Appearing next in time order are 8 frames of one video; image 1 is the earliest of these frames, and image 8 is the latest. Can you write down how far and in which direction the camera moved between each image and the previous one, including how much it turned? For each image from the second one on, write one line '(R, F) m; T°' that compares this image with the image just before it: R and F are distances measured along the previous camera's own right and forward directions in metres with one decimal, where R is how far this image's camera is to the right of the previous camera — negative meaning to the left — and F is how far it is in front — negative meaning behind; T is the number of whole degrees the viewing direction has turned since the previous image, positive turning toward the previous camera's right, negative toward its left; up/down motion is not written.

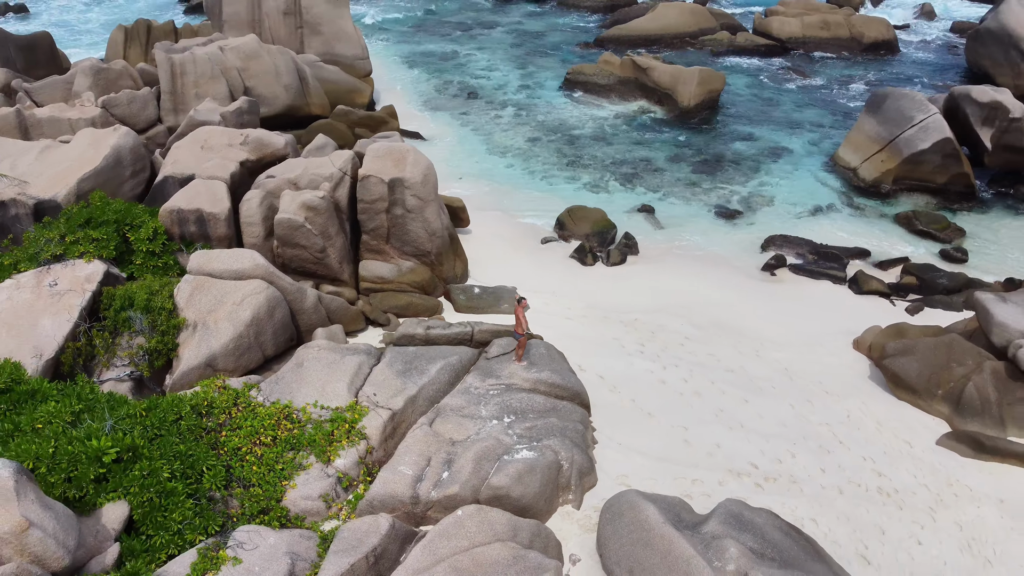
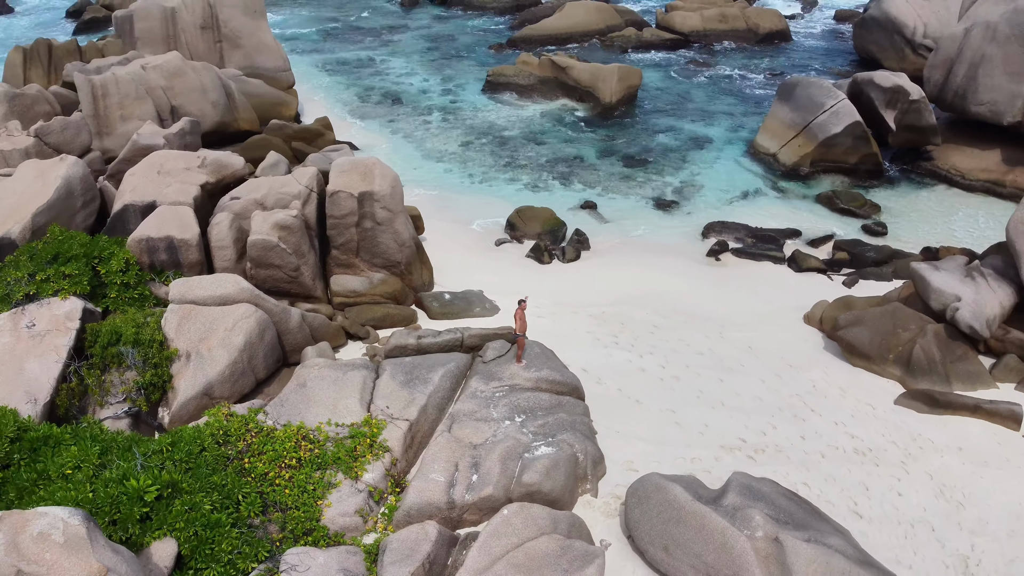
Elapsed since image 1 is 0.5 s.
(-1.0, -0.2) m; +7°
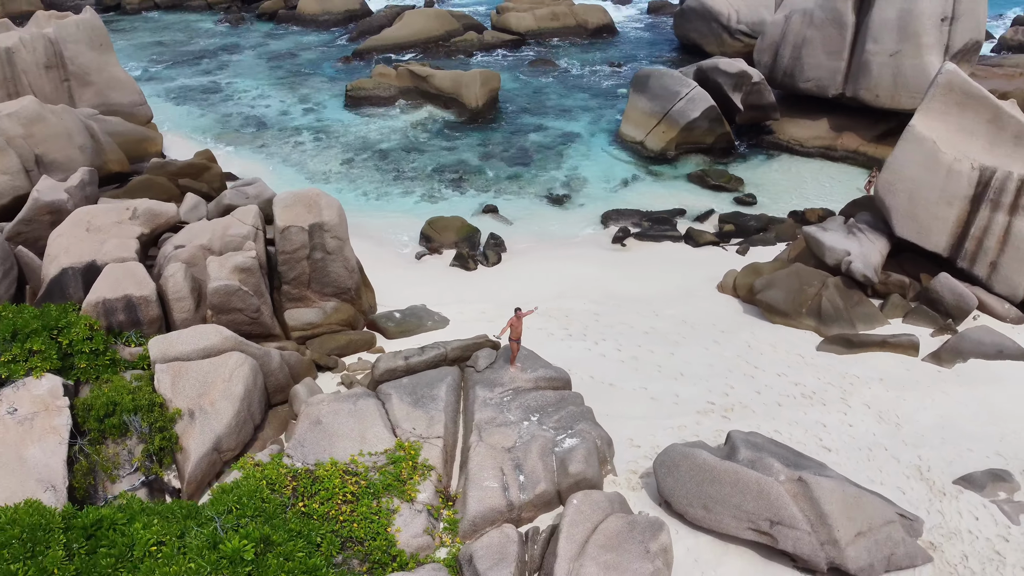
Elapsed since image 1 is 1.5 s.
(-1.9, -0.3) m; +13°
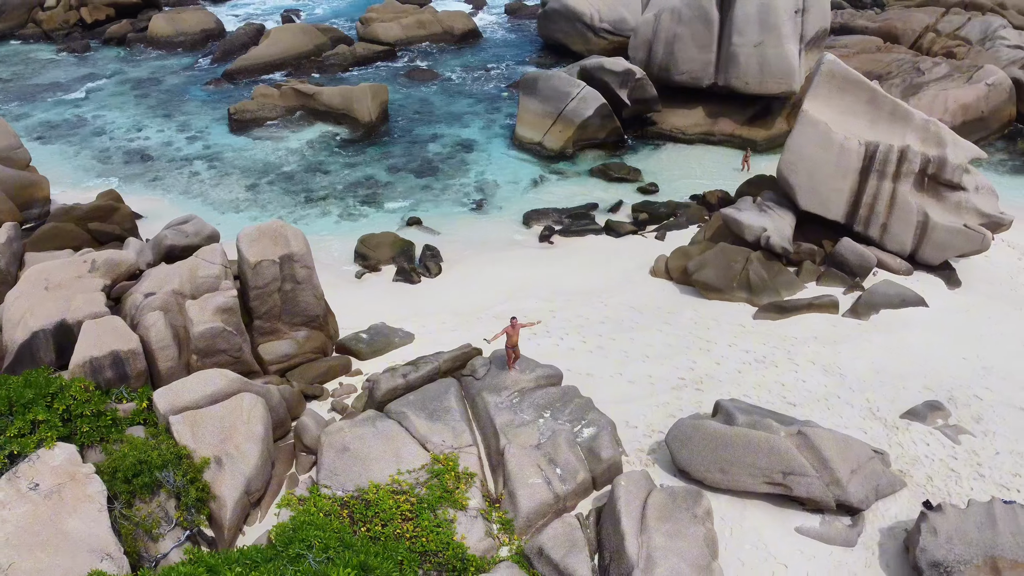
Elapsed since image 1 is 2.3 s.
(-1.8, -0.4) m; +11°
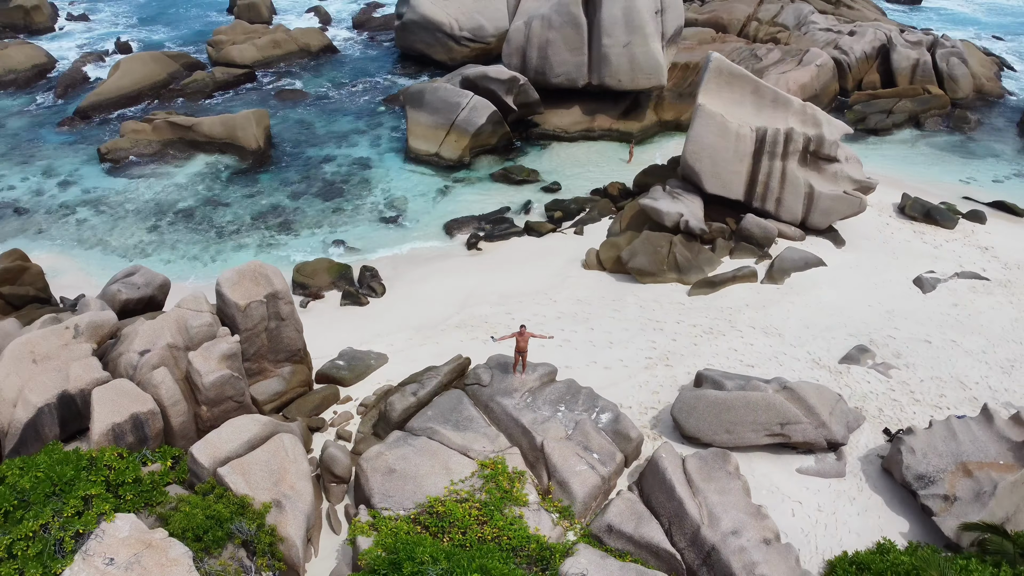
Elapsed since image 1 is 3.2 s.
(-2.2, -0.5) m; +12°
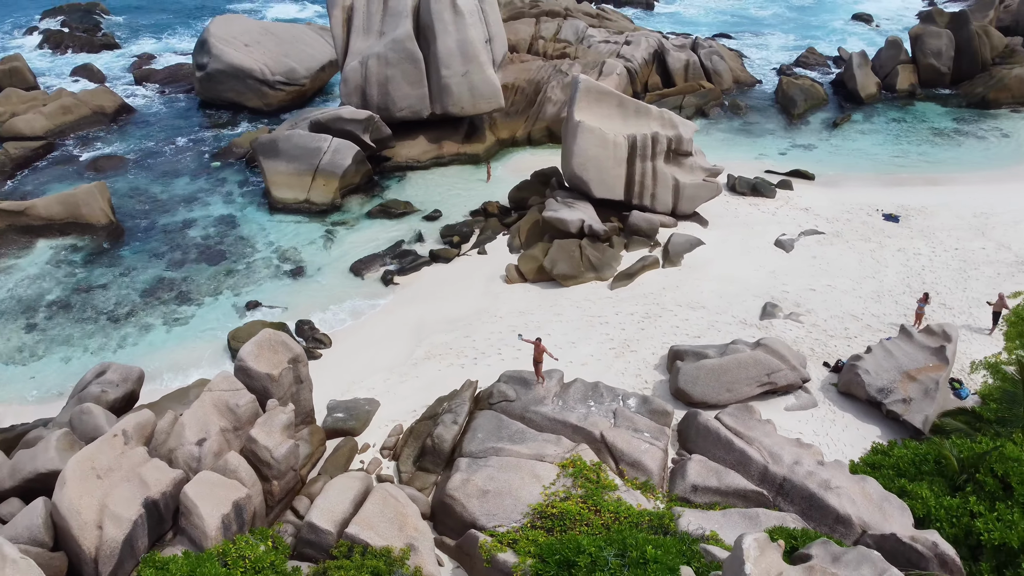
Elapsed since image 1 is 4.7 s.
(-3.6, -0.5) m; +18°
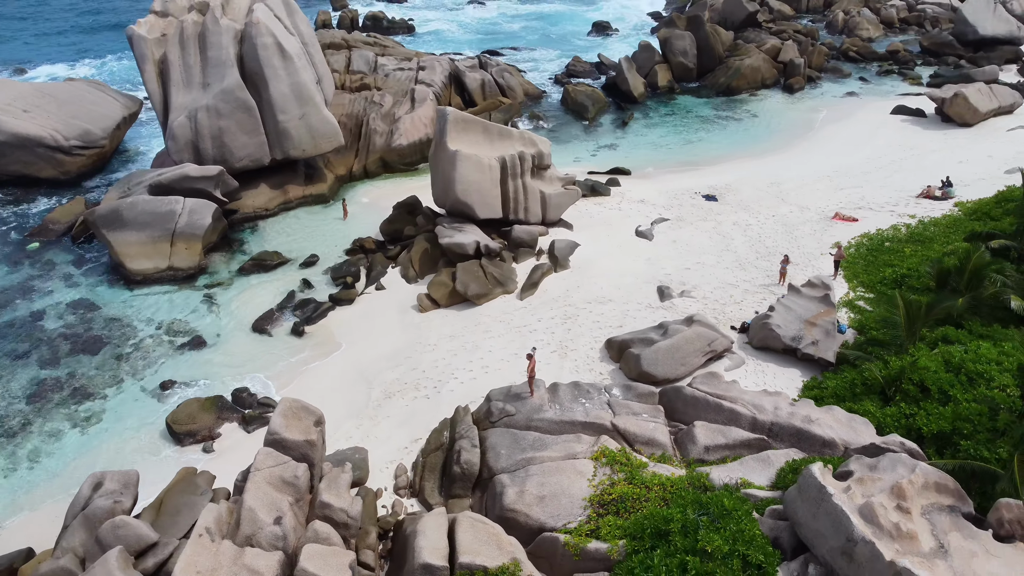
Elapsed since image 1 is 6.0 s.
(-3.6, -0.4) m; +18°
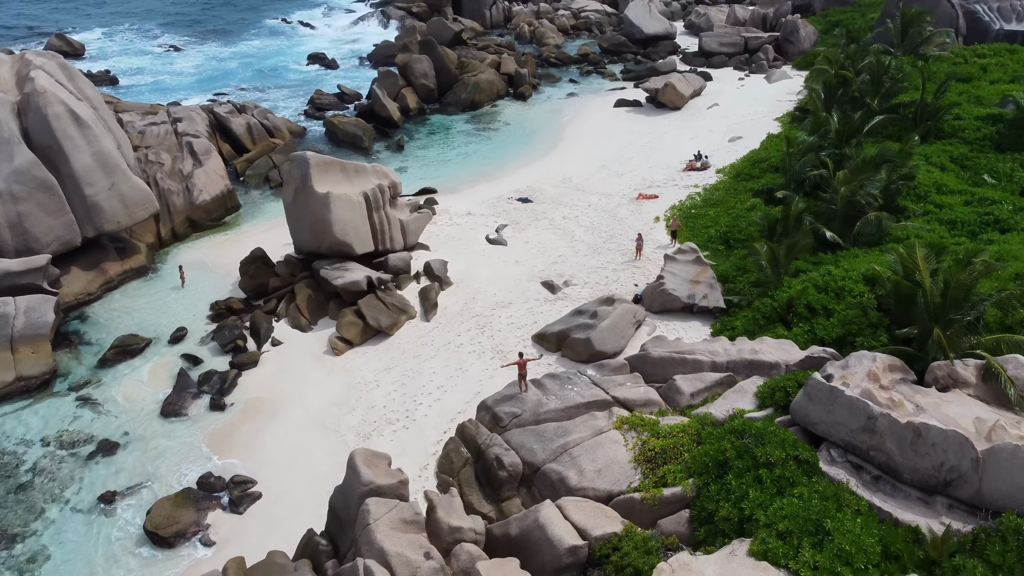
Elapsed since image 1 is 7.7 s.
(-5.0, -0.2) m; +22°
